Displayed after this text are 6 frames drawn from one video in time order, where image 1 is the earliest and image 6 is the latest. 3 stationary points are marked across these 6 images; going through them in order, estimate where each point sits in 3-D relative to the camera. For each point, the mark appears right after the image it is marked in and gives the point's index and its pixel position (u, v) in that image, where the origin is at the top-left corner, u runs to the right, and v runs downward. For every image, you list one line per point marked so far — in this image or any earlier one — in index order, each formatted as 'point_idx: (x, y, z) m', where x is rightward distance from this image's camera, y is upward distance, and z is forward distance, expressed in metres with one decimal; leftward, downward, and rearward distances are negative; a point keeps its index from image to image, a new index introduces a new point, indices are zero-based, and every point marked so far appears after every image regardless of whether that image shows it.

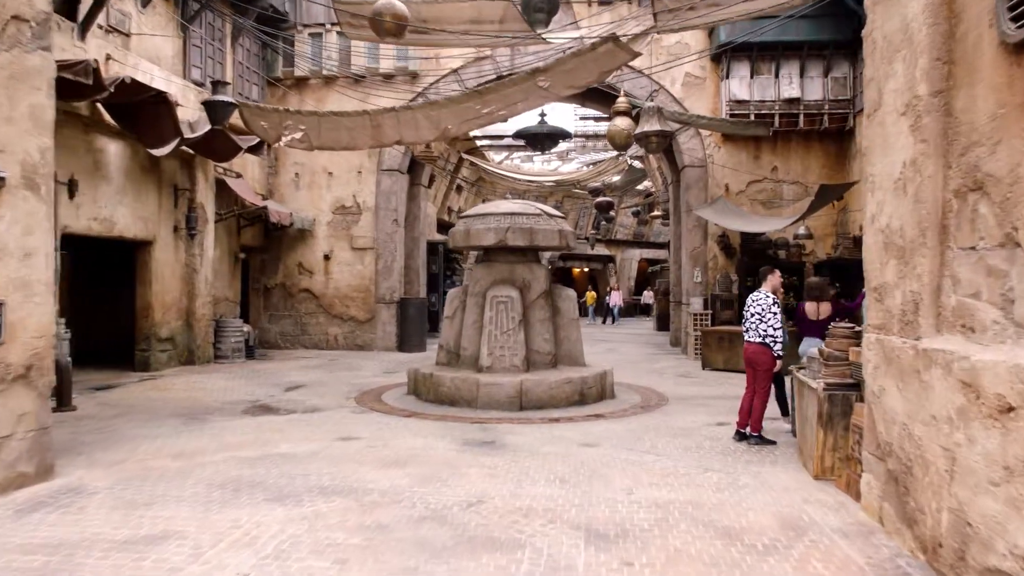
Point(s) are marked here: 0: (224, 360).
0: (-4.1, -1.0, +11.0) m
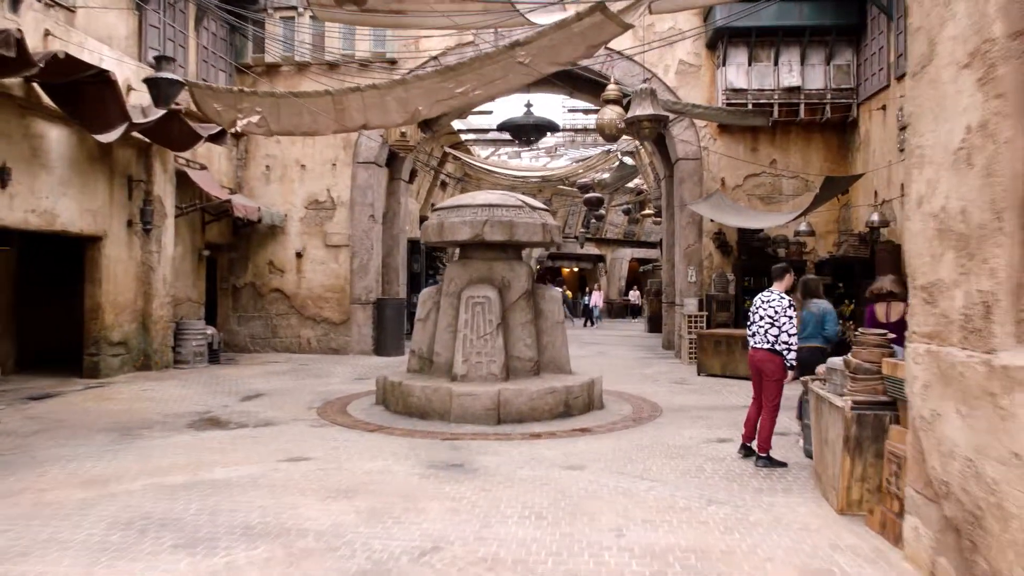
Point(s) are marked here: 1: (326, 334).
0: (-4.4, -1.0, +10.3) m
1: (-3.0, -0.7, +12.4) m
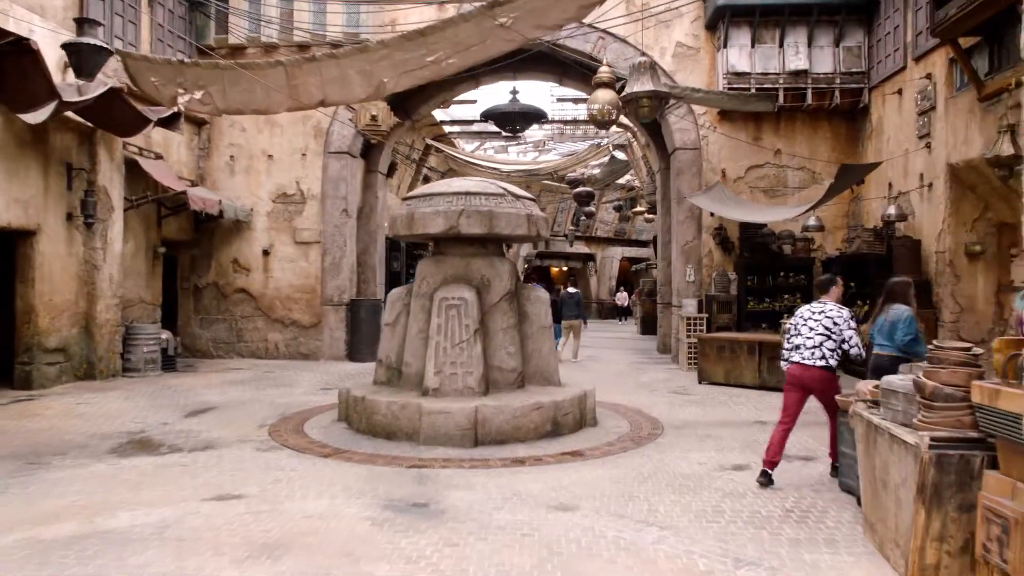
0: (-4.6, -1.0, +9.3) m
1: (-3.2, -0.7, +11.4) m
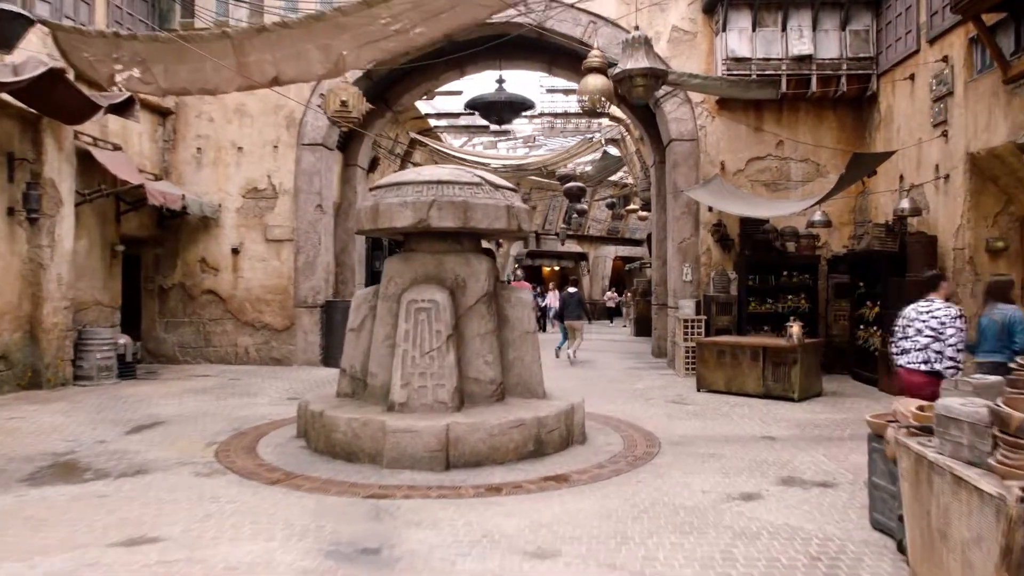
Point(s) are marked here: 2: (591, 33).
0: (-4.7, -1.0, +8.6) m
1: (-3.4, -0.8, +10.7) m
2: (+1.0, +3.4, +10.2) m
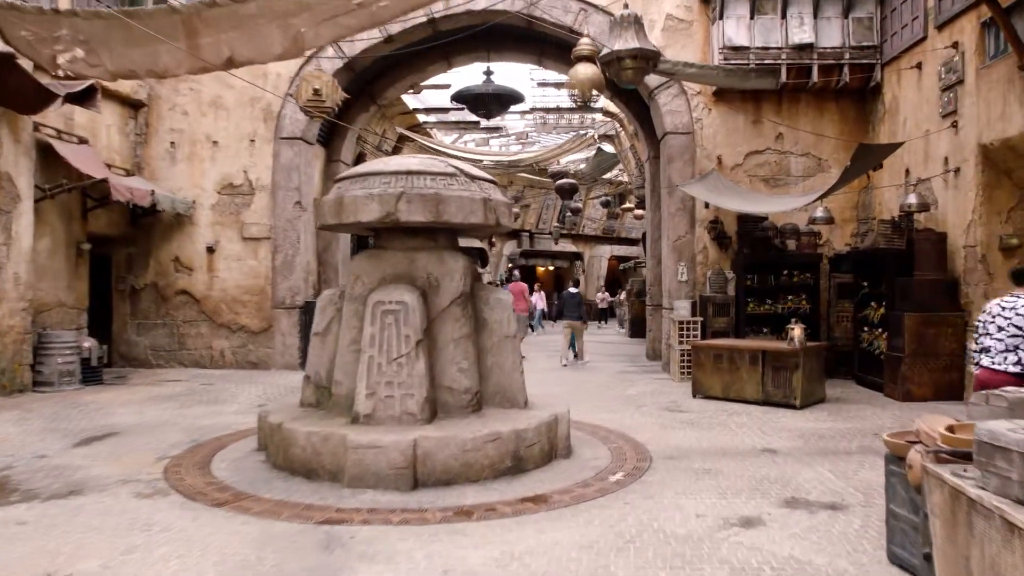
0: (-4.9, -1.0, +8.1) m
1: (-3.6, -0.8, +10.3) m
2: (+0.9, +3.4, +9.7) m
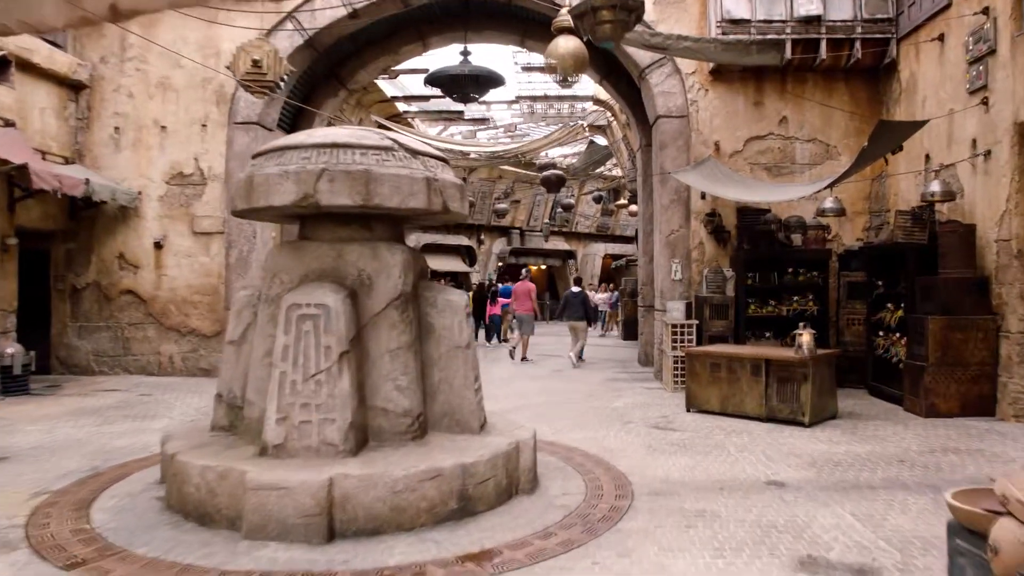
0: (-5.2, -1.0, +7.2) m
1: (-3.8, -0.8, +9.3) m
2: (+0.6, +3.4, +8.8) m
